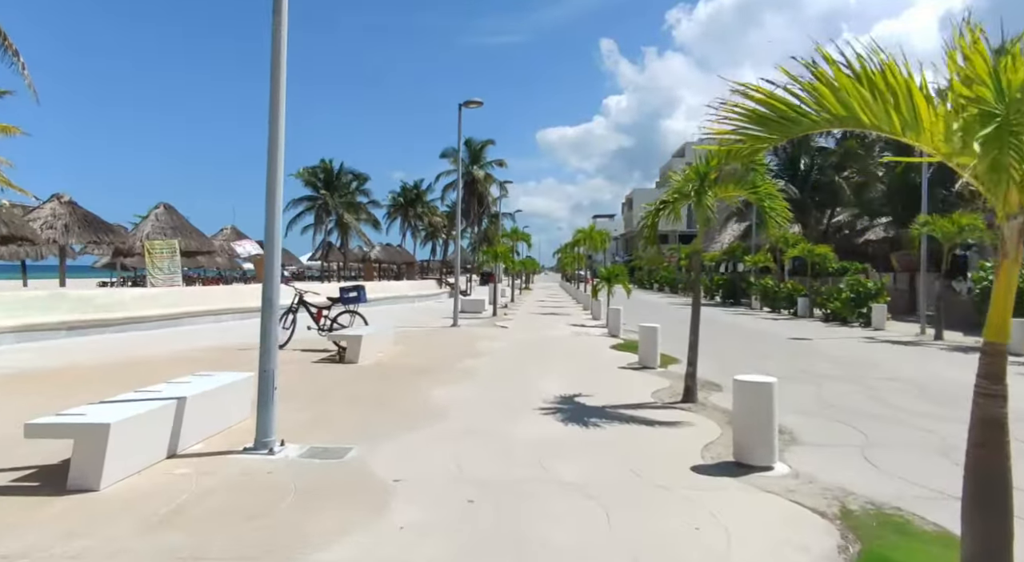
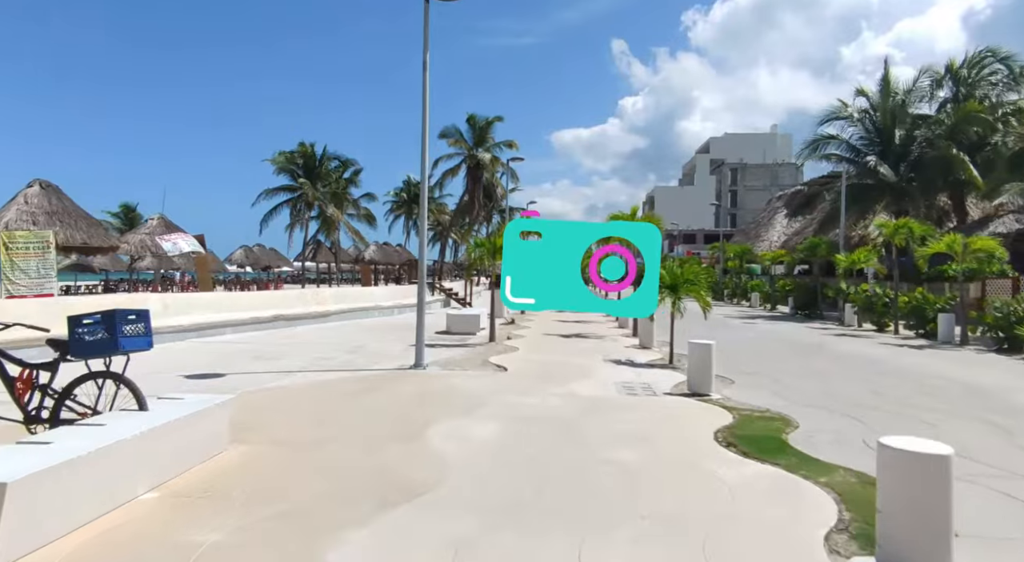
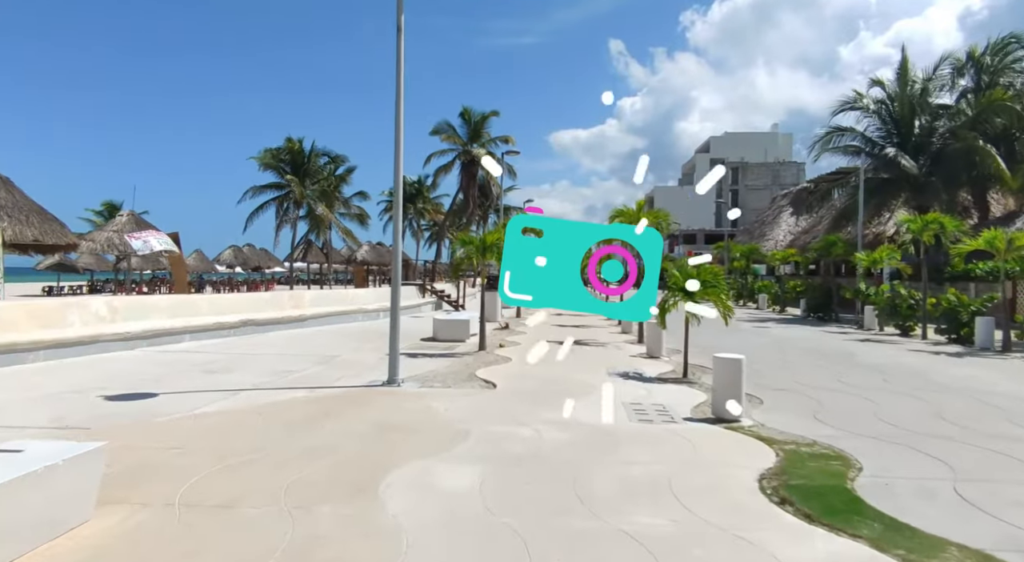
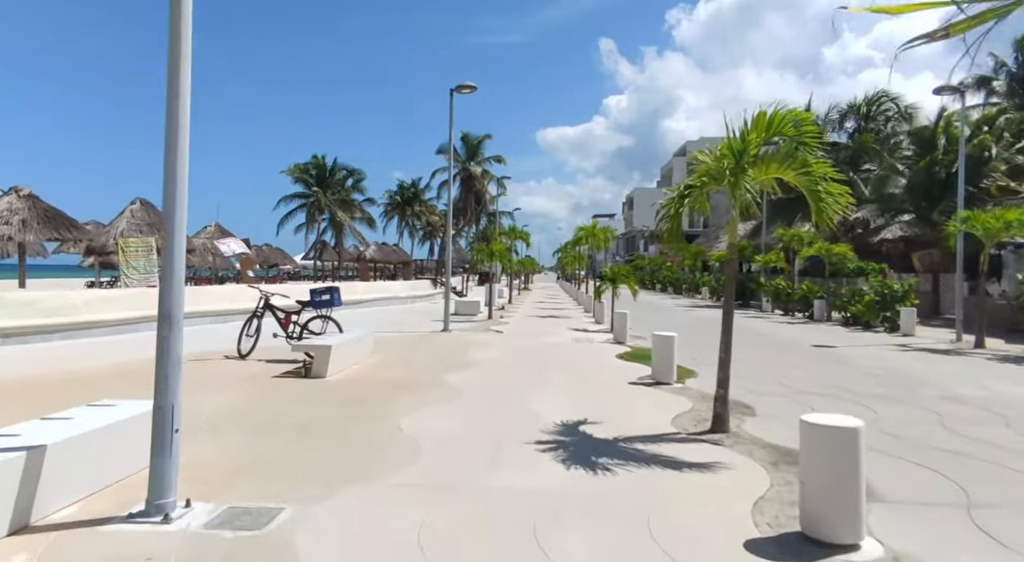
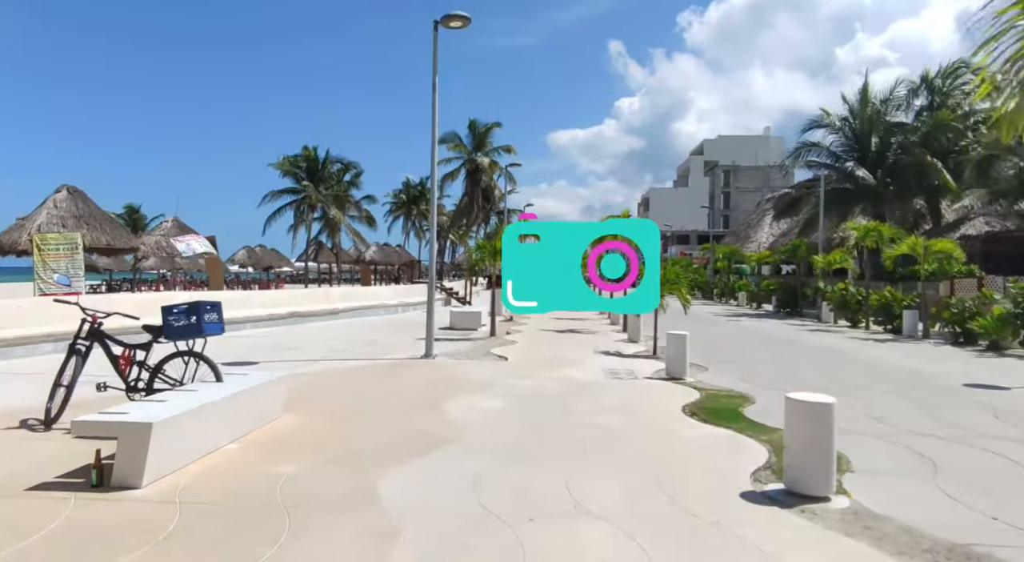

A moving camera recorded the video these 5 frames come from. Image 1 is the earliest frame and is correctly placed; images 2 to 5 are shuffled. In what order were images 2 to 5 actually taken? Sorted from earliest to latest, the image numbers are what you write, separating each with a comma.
4, 5, 2, 3
